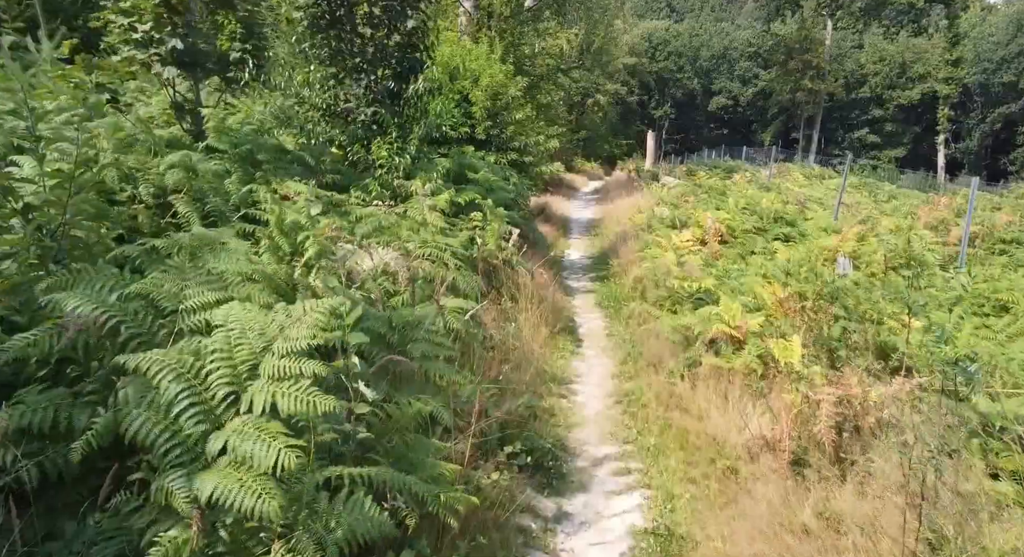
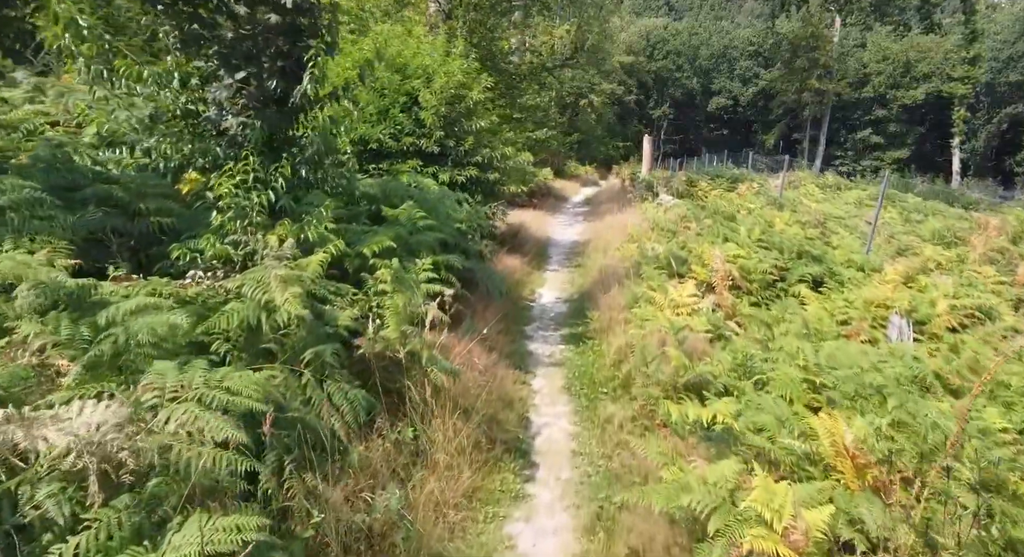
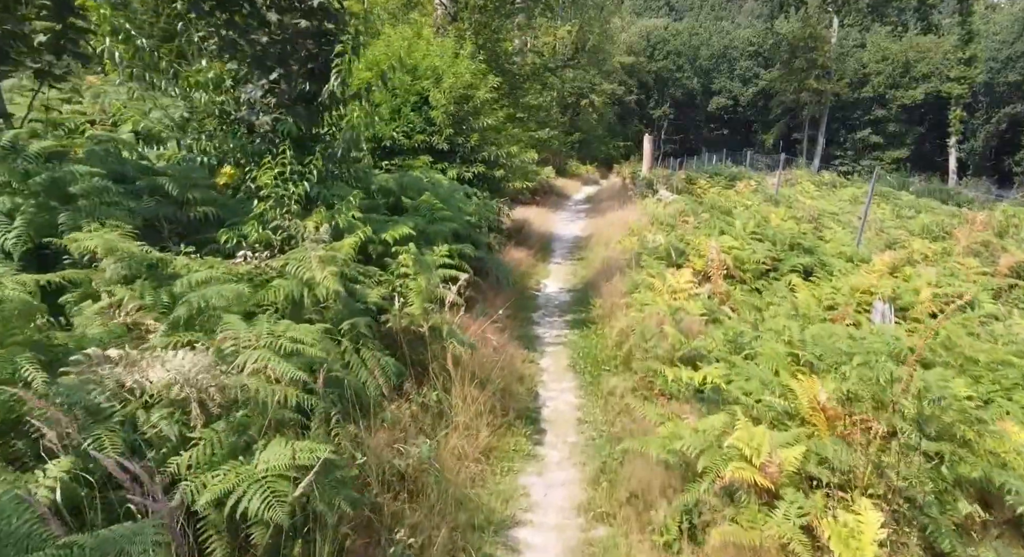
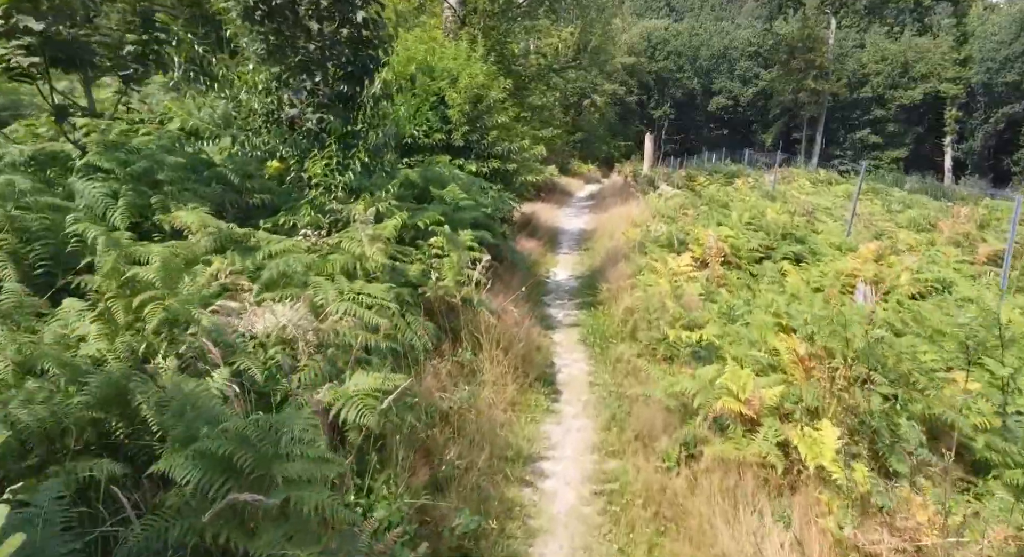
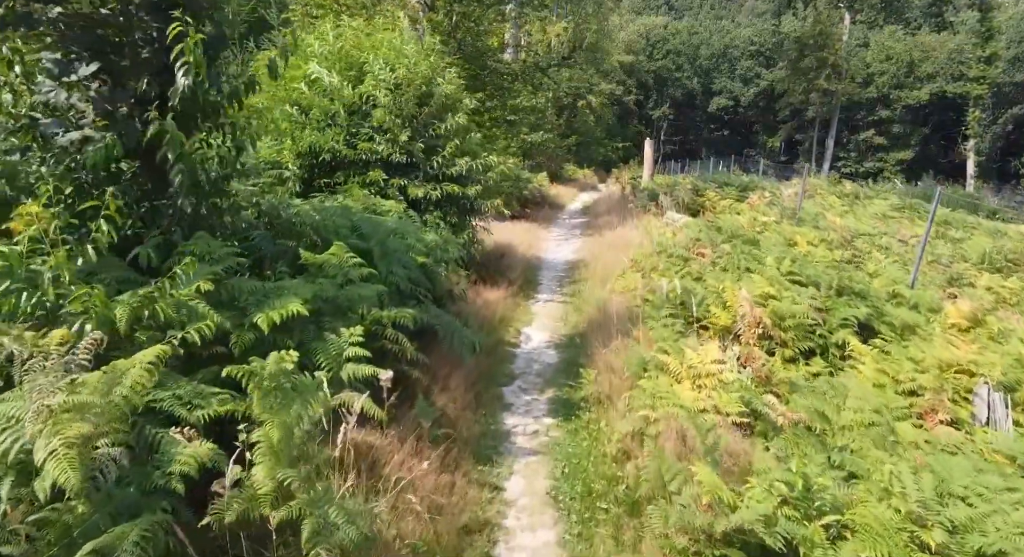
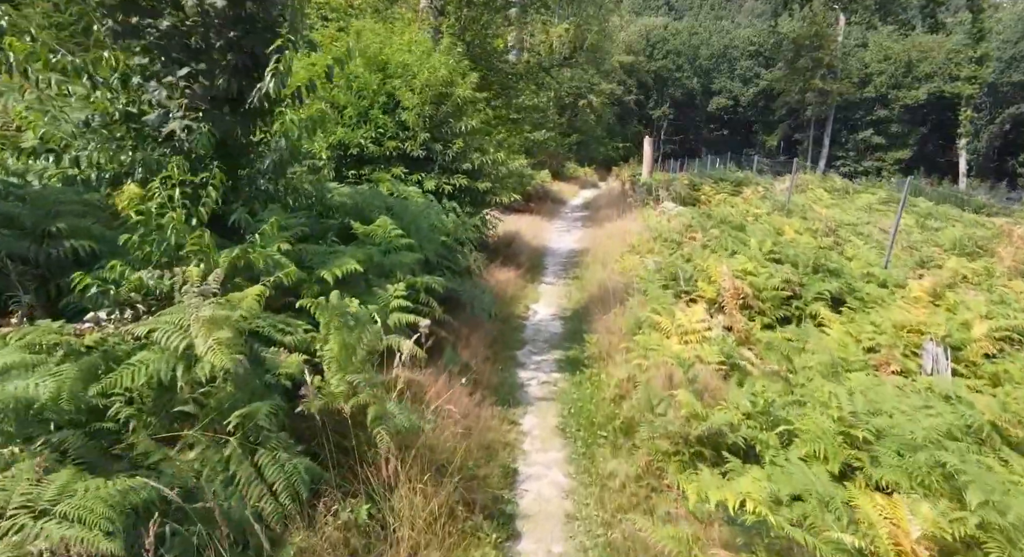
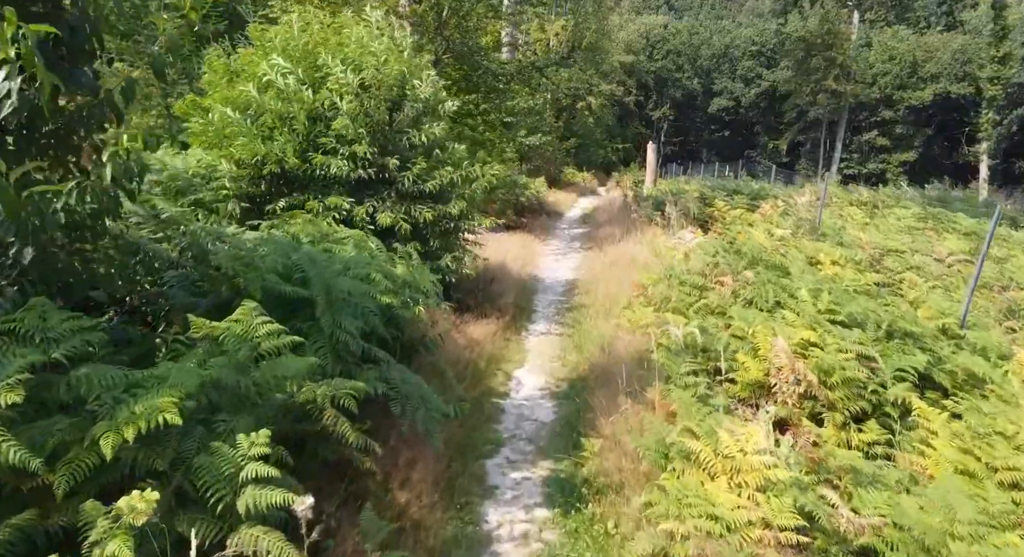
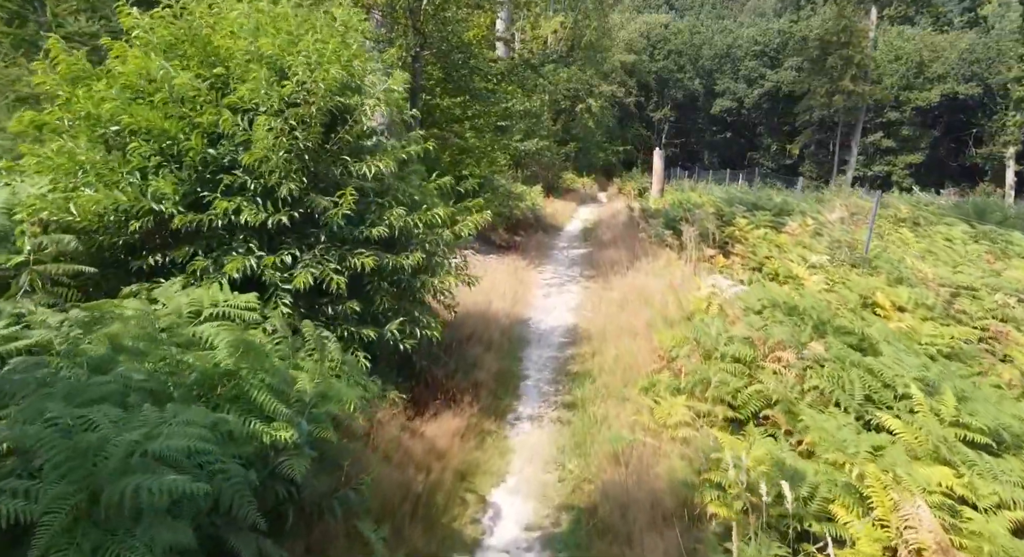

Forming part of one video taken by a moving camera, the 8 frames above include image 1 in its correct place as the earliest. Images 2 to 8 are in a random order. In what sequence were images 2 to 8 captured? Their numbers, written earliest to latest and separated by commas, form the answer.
4, 3, 2, 6, 5, 7, 8
